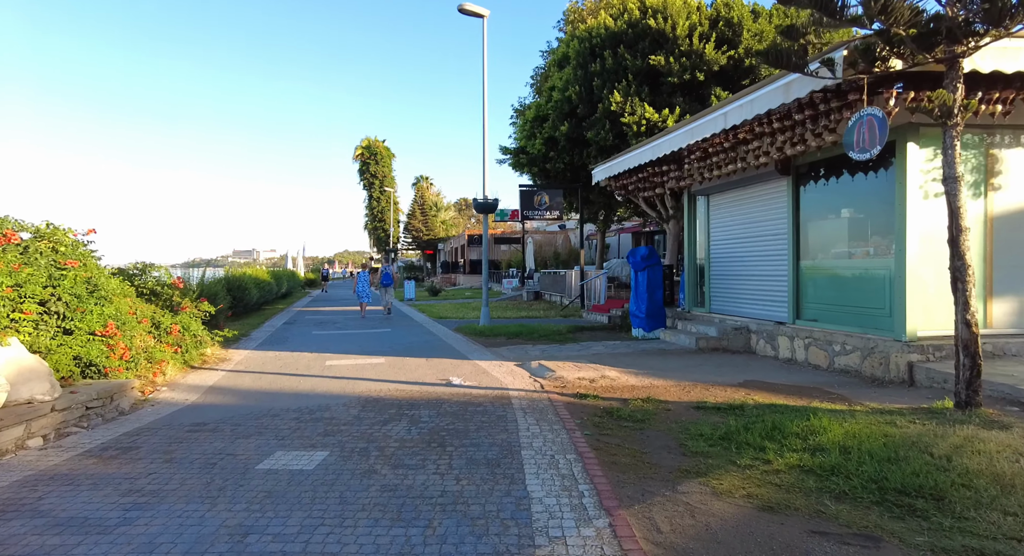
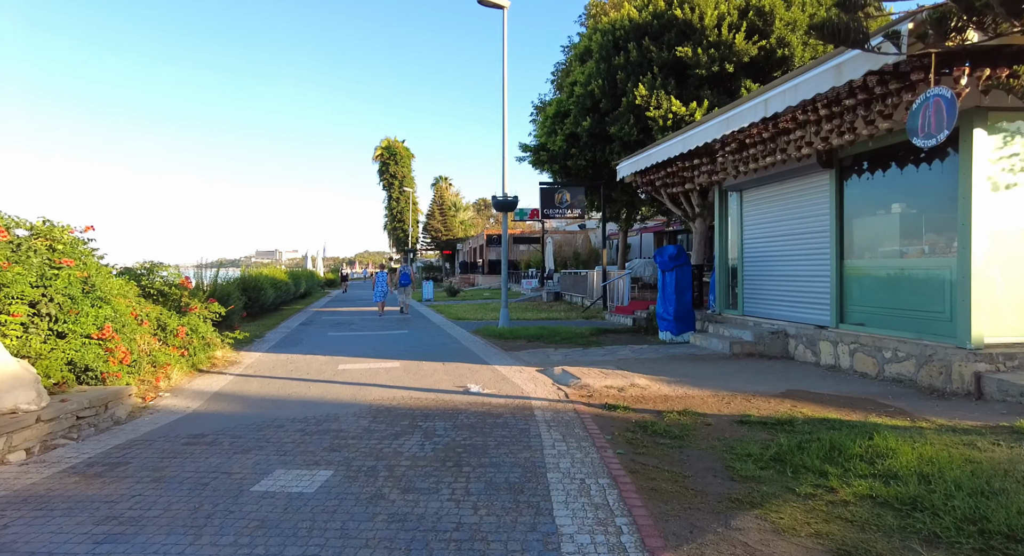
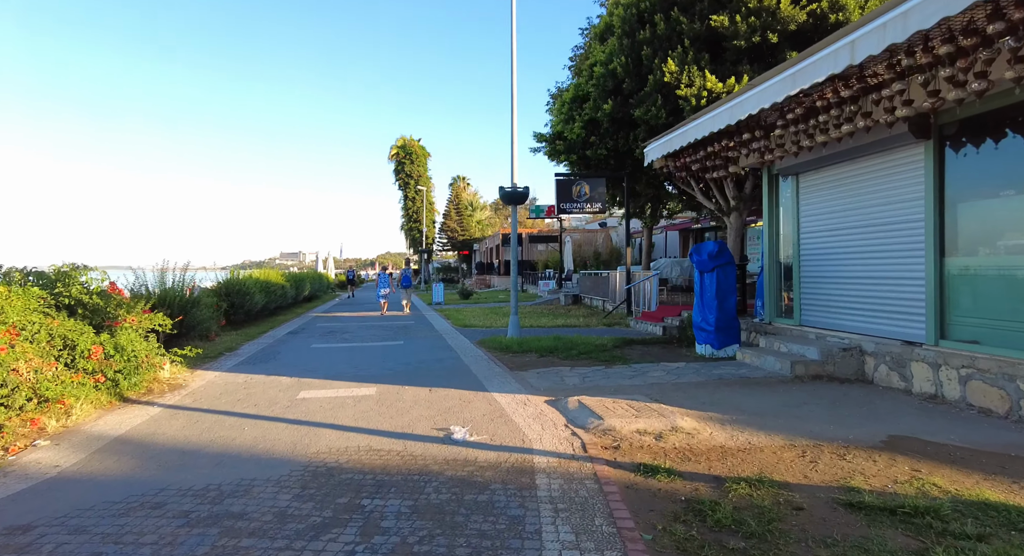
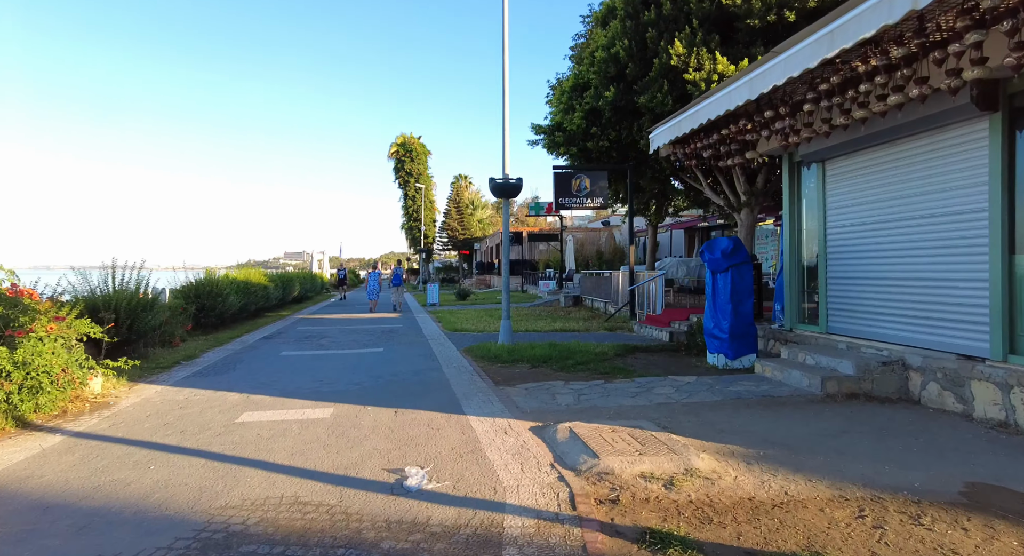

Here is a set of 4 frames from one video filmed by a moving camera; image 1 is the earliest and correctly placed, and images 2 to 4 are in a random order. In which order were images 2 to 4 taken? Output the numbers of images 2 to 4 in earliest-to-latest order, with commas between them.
2, 3, 4
